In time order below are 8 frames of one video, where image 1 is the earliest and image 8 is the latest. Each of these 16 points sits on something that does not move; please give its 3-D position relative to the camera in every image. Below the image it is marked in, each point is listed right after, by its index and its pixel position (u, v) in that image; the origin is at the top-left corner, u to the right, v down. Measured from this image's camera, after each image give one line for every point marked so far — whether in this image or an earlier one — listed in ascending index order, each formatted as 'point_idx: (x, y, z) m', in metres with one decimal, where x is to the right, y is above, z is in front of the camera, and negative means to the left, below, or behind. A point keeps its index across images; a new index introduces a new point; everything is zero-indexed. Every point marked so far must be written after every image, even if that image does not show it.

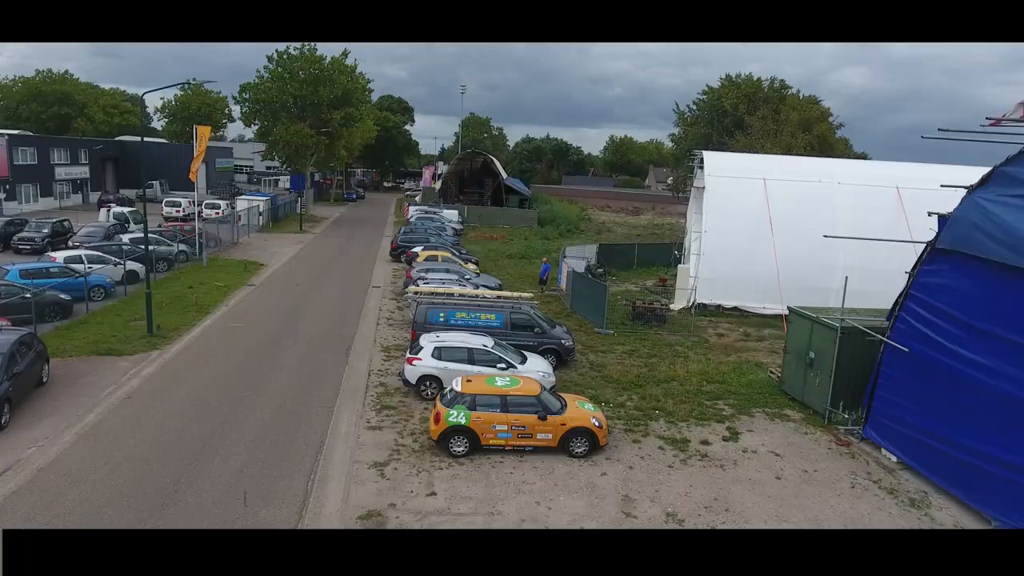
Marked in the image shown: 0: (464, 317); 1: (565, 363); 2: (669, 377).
0: (-1.2, -0.7, +17.1) m
1: (+1.3, -1.9, +17.4) m
2: (+3.9, -2.2, +17.0) m
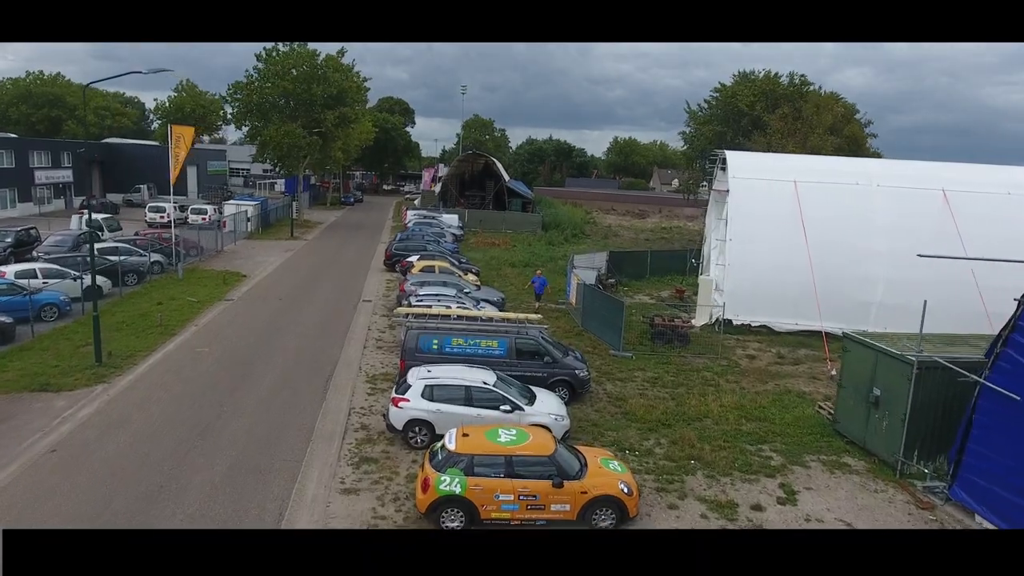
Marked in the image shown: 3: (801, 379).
0: (-1.1, -1.2, +14.6) m
1: (+1.5, -2.4, +15.0) m
2: (+4.1, -2.7, +14.5) m
3: (+7.5, -2.4, +17.8) m
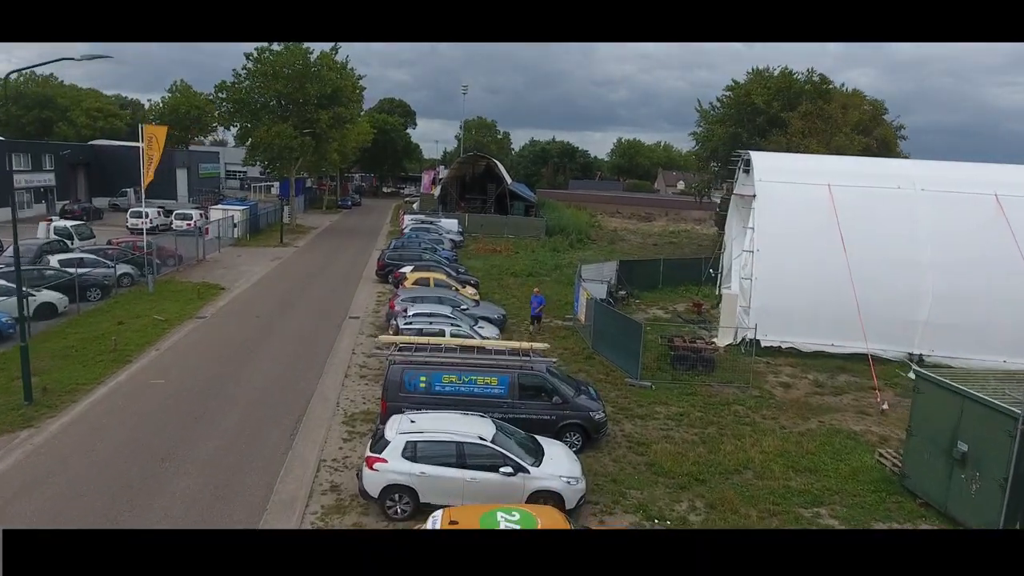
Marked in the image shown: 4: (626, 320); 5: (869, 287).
0: (-1.0, -1.7, +12.3) m
1: (+1.5, -2.9, +12.6) m
2: (+4.1, -3.1, +12.2) m
3: (+7.5, -2.8, +15.4) m
4: (+2.9, -0.8, +18.0) m
5: (+10.4, 0.0, +19.9) m
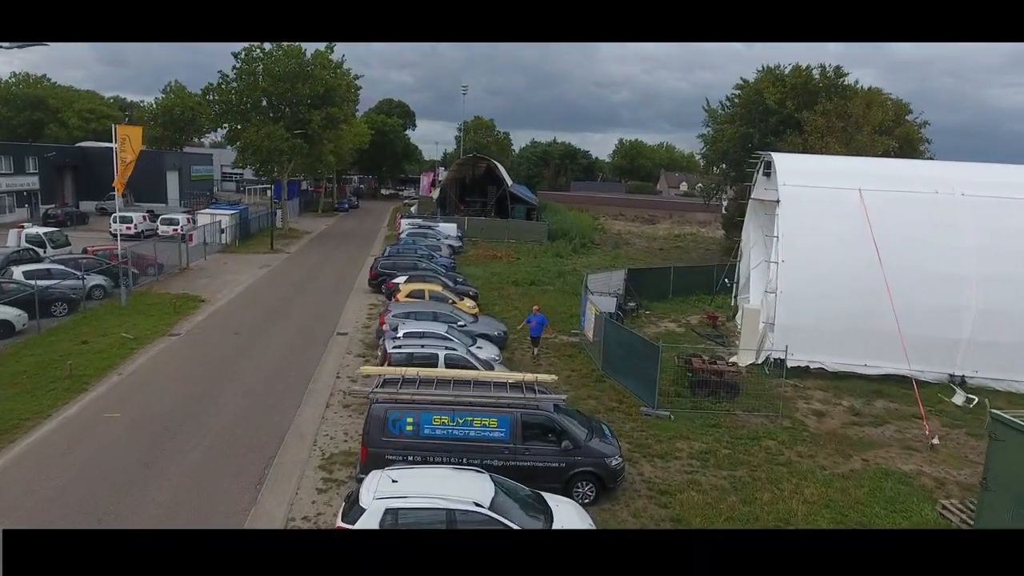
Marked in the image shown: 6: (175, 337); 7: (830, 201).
0: (-1.0, -2.1, +10.6) m
1: (+1.5, -3.3, +10.9) m
2: (+4.1, -3.5, +10.4) m
3: (+7.6, -3.2, +13.6) m
4: (+2.9, -1.2, +16.2) m
5: (+10.5, -0.4, +18.1) m
6: (-9.8, -1.4, +19.8) m
7: (+9.1, +2.5, +19.5) m
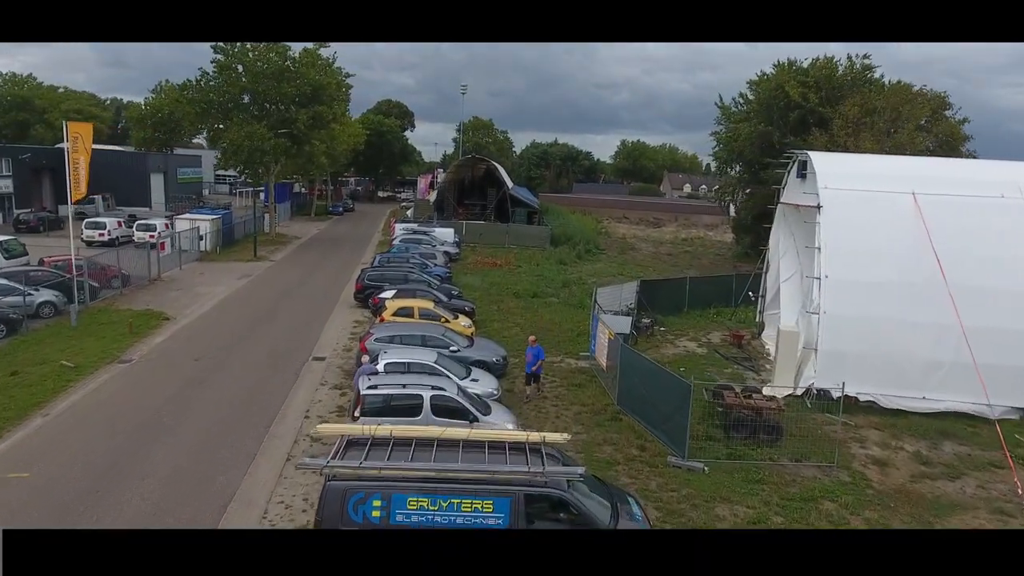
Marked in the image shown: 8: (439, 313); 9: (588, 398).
0: (-1.0, -2.5, +8.0) m
1: (+1.6, -3.7, +8.3) m
2: (+4.1, -4.0, +7.8) m
3: (+7.6, -3.7, +11.1) m
4: (+2.9, -1.6, +13.6) m
5: (+10.5, -0.8, +15.5) m
6: (-9.7, -1.9, +17.2) m
7: (+9.1, +2.0, +16.9) m
8: (-2.1, -0.8, +19.9) m
9: (+1.7, -2.6, +15.7) m
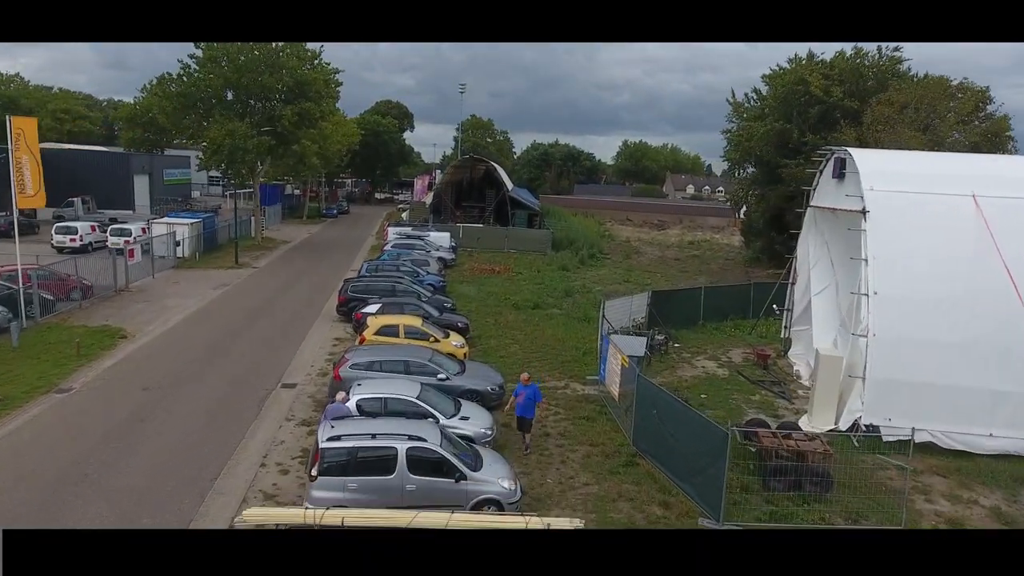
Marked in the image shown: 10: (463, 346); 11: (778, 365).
0: (-1.1, -2.9, +5.7) m
1: (+1.5, -4.1, +6.0) m
2: (+4.1, -4.3, +5.6) m
3: (+7.5, -4.0, +8.8) m
4: (+2.9, -2.0, +11.4) m
5: (+10.4, -1.2, +13.3) m
6: (-9.8, -2.3, +15.0) m
7: (+9.0, +1.6, +14.7) m
8: (-2.2, -1.1, +17.6) m
9: (+1.7, -2.9, +13.5) m
10: (-1.3, -1.5, +17.7) m
11: (+7.4, -2.1, +19.0) m
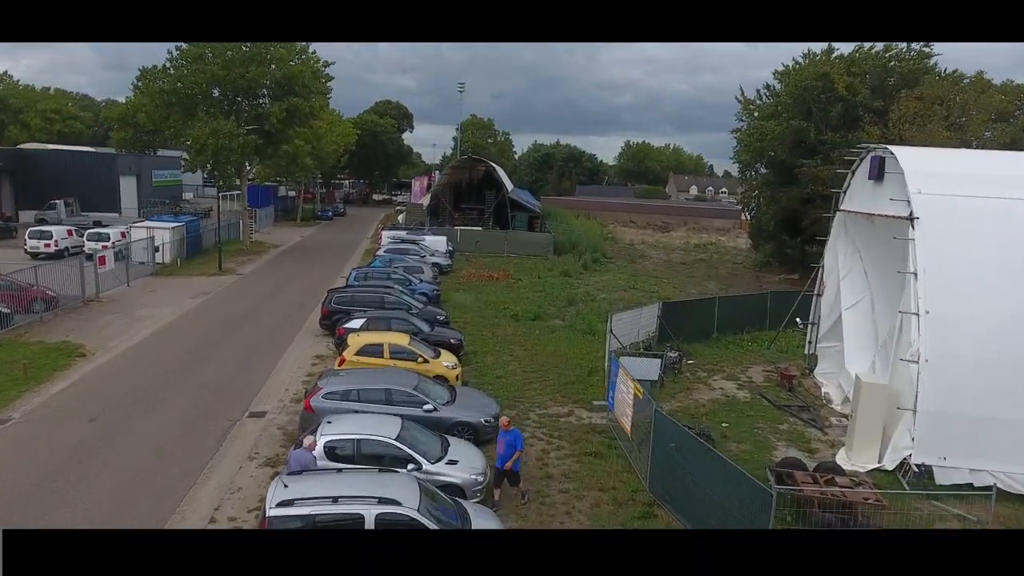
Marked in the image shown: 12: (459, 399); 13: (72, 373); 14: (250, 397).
0: (-1.1, -3.2, +3.9) m
1: (+1.4, -4.4, +4.2) m
2: (+4.0, -4.7, +3.7) m
3: (+7.5, -4.4, +7.0) m
4: (+2.8, -2.3, +9.5) m
5: (+10.4, -1.5, +11.4) m
6: (-9.9, -2.6, +13.2) m
7: (+9.0, +1.3, +12.8) m
8: (-2.2, -1.5, +15.8) m
9: (+1.6, -3.3, +11.6) m
10: (-1.3, -1.8, +15.9) m
11: (+7.4, -2.5, +17.2) m
12: (-1.0, -2.2, +13.3) m
13: (-10.4, -2.2, +15.3) m
14: (-5.8, -2.8, +13.8) m
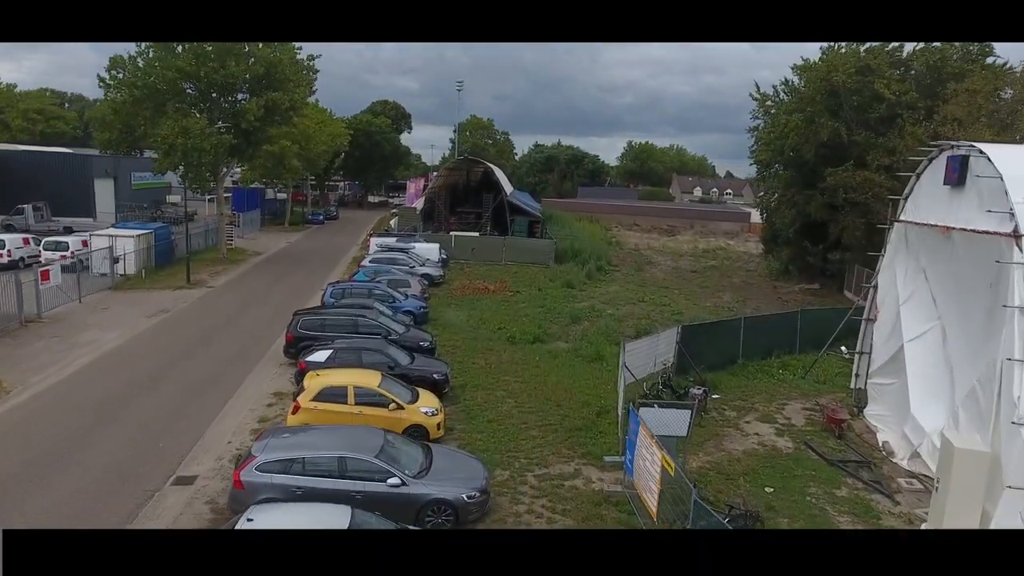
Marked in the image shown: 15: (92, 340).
0: (-1.3, -3.8, +1.1) m
1: (+1.3, -4.9, +1.4) m
2: (+3.9, -5.2, +0.9) m
3: (+7.3, -4.9, +4.1) m
4: (+2.7, -2.9, +6.7) m
5: (+10.2, -2.0, +8.6) m
6: (-10.0, -3.2, +10.4) m
7: (+8.8, +0.8, +10.0) m
8: (-2.4, -2.0, +13.0) m
9: (+1.5, -3.8, +8.8) m
10: (-1.4, -2.4, +13.1) m
11: (+7.2, -3.0, +14.3) m
12: (-1.1, -2.7, +10.5) m
13: (-10.6, -2.7, +12.4) m
14: (-5.9, -3.3, +11.0) m
15: (-12.1, -1.6, +19.2) m
